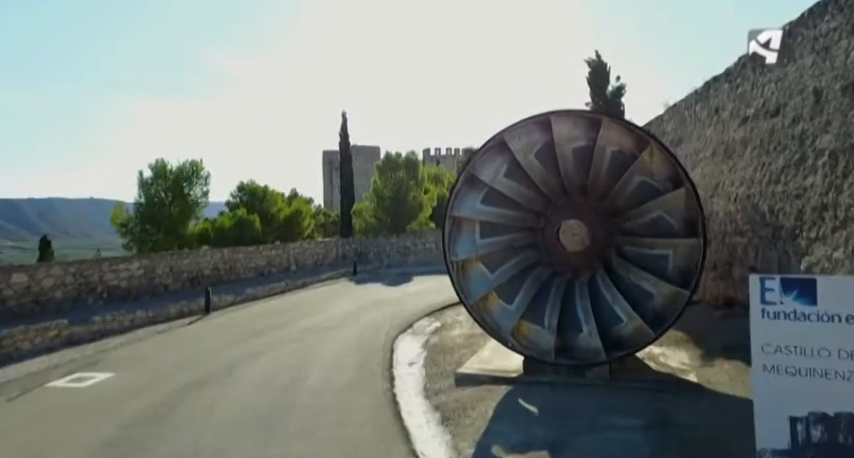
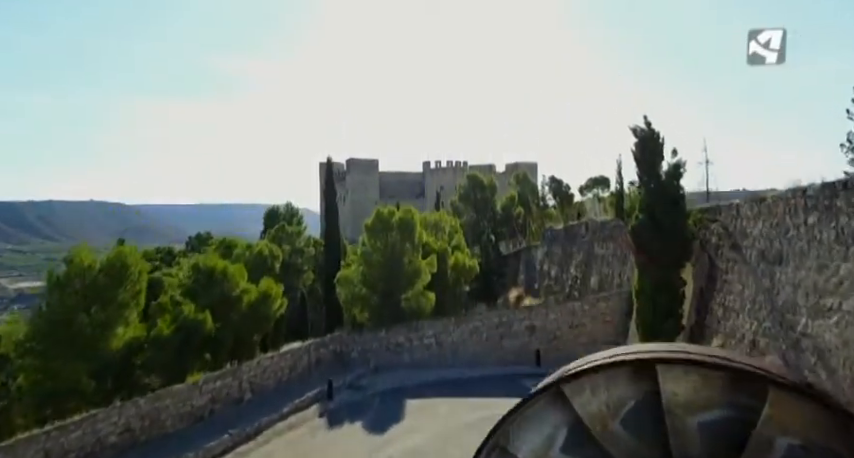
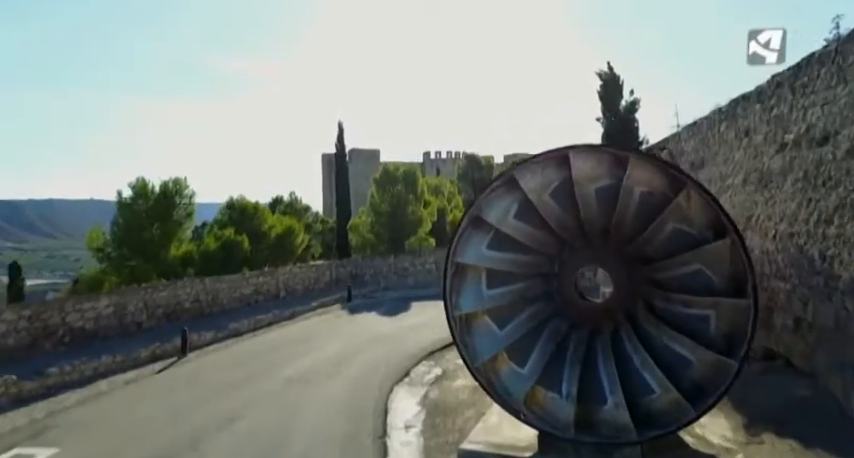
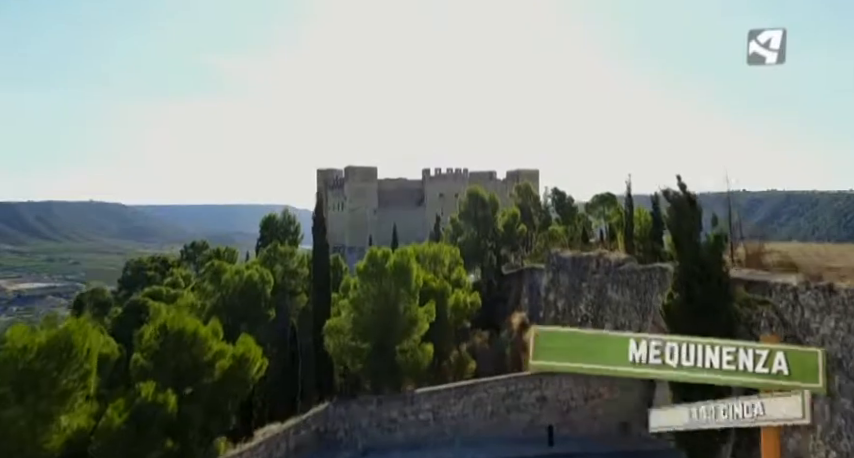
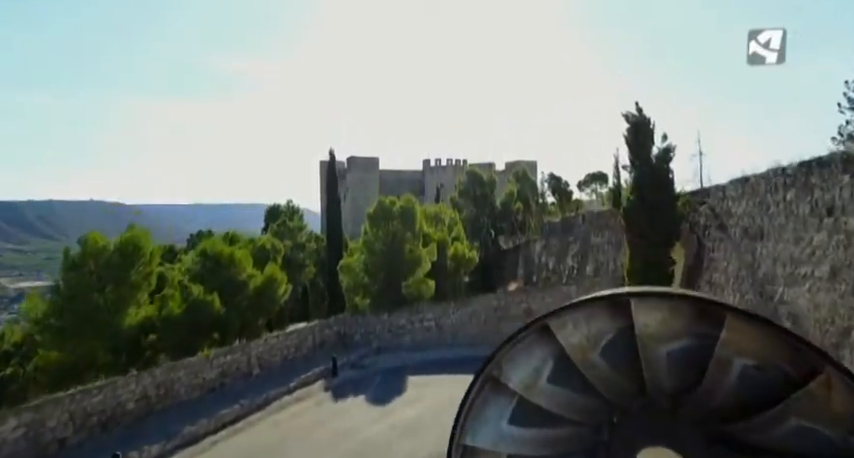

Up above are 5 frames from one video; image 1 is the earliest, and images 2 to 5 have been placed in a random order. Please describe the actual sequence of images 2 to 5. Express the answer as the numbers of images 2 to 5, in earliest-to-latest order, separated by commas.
3, 5, 2, 4
